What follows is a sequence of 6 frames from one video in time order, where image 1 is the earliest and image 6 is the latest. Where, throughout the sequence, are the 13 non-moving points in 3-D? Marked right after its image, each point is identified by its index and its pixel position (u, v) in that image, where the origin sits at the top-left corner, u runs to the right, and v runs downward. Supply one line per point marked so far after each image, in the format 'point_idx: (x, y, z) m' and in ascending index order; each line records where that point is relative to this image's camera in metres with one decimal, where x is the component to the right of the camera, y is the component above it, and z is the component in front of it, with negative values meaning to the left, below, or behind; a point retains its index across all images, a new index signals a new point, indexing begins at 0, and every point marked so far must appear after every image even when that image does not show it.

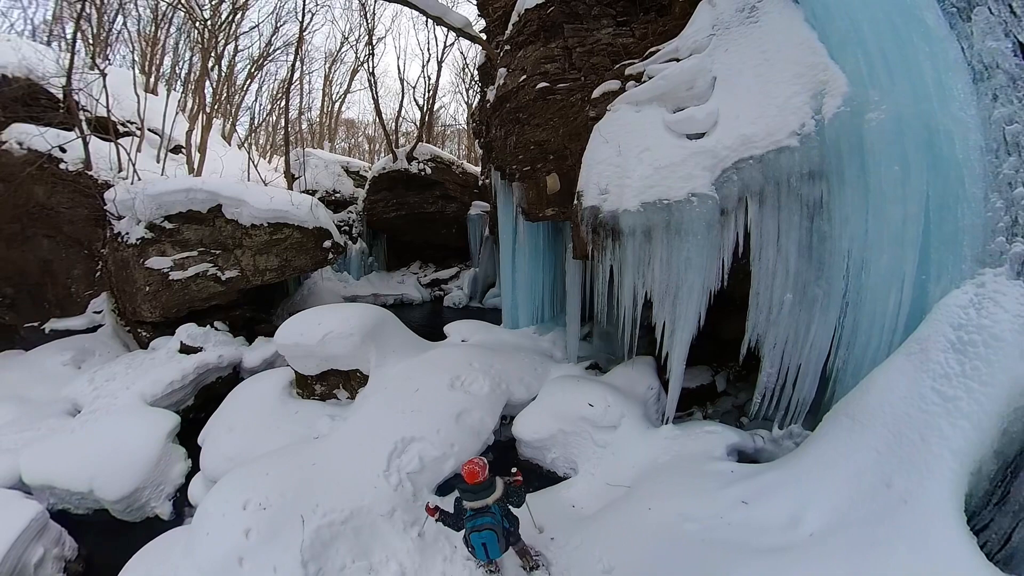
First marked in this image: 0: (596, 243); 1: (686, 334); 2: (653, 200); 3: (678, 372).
0: (+0.7, +0.5, +4.9) m
1: (+1.5, -0.4, +4.6) m
2: (+1.2, +0.8, +4.4) m
3: (+1.5, -0.8, +4.7) m
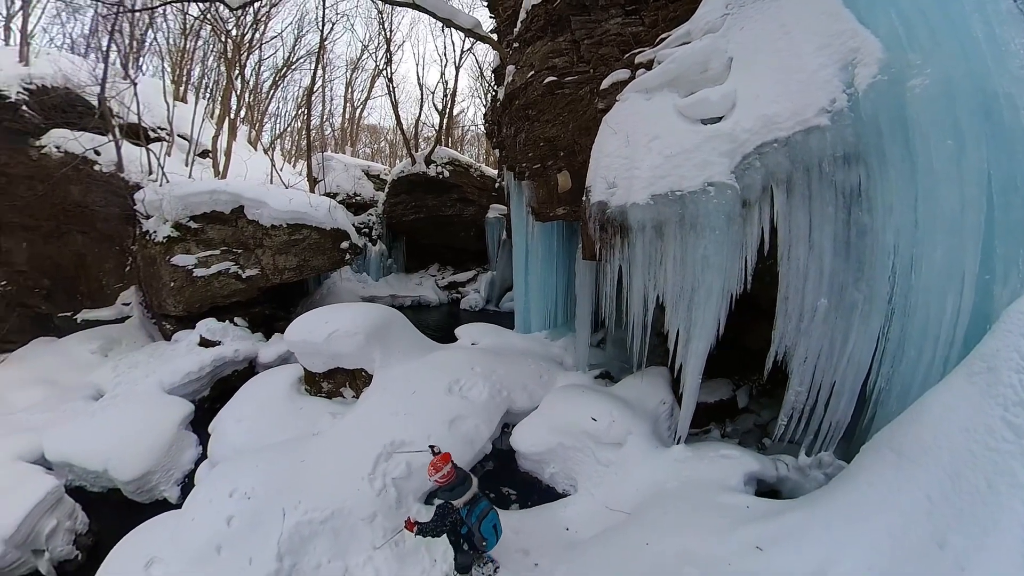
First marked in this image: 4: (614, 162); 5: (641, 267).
0: (+0.9, +0.4, +4.9) m
1: (+1.6, -0.5, +4.4) m
2: (+1.3, +0.7, +4.3) m
3: (+1.6, -0.9, +4.5) m
4: (+1.0, +1.1, +4.6) m
5: (+1.2, +0.2, +4.7) m
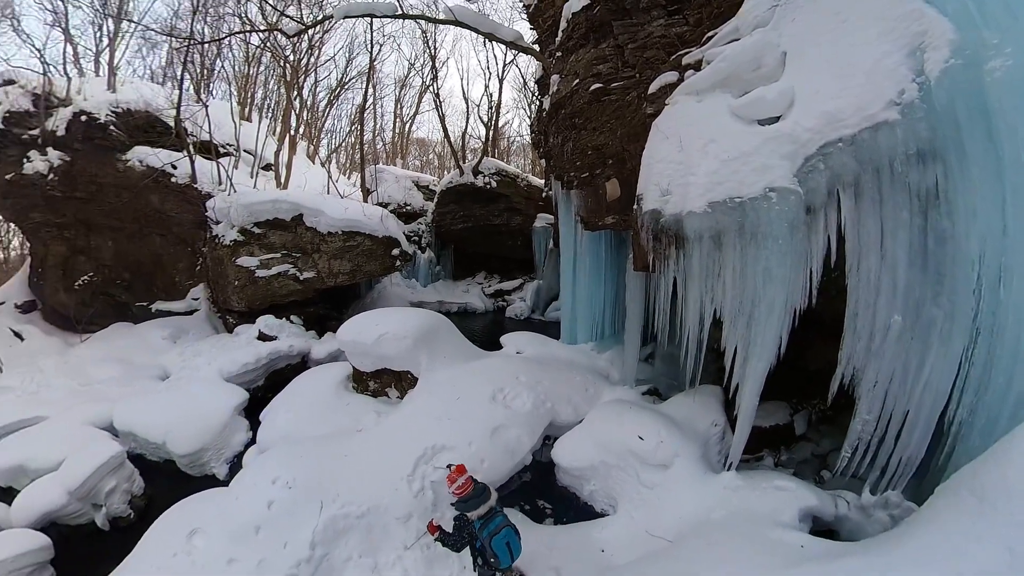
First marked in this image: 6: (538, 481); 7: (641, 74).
0: (+1.3, +0.3, +4.6) m
1: (+1.9, -0.6, +4.0) m
2: (+1.6, +0.7, +4.0) m
3: (+1.8, -1.0, +4.1) m
4: (+1.3, +1.0, +4.4) m
5: (+1.6, +0.1, +4.5) m
6: (+0.2, -1.7, +4.7) m
7: (+1.1, +1.8, +4.5) m
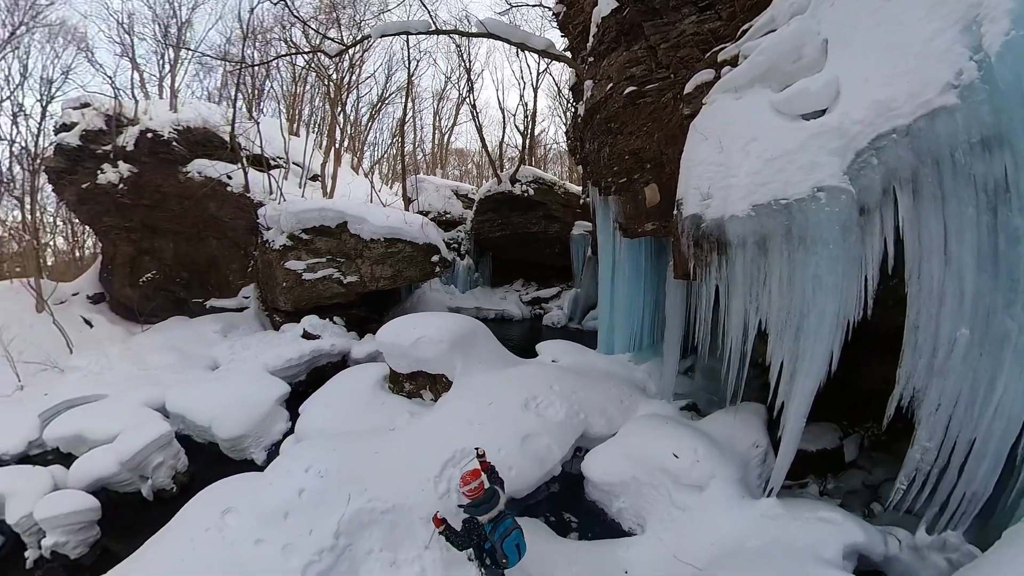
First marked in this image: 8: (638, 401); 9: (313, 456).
0: (+1.5, +0.2, +4.4) m
1: (+2.0, -0.6, +3.7) m
2: (+1.8, +0.6, +3.7) m
3: (+2.0, -1.0, +3.7) m
4: (+1.6, +0.9, +4.2) m
5: (+1.8, 0.0, +4.2) m
6: (+0.5, -1.8, +4.6) m
7: (+1.3, +1.8, +4.4) m
8: (+1.1, -1.0, +4.9) m
9: (-1.5, -1.3, +4.1) m
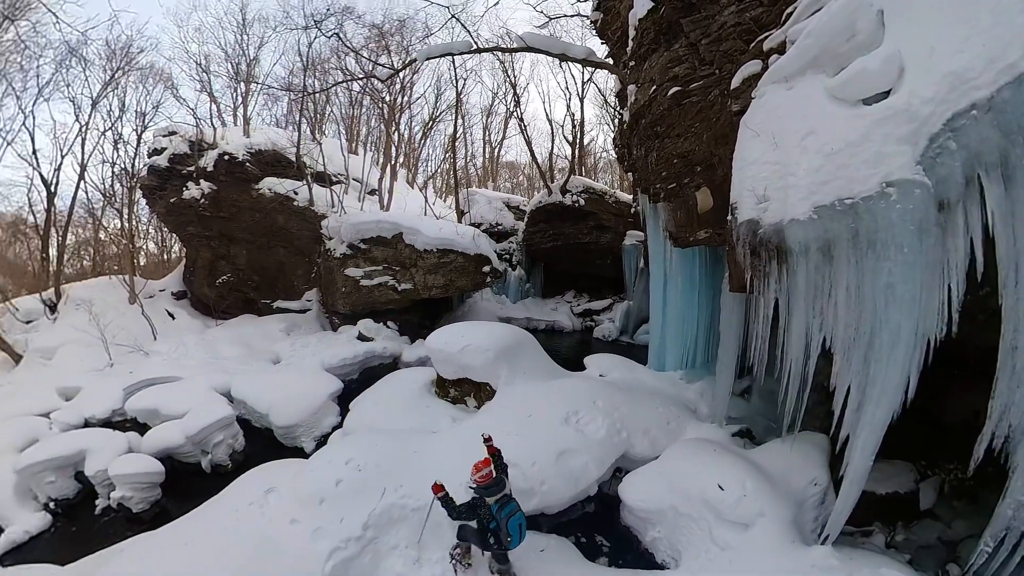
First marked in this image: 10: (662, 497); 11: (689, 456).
0: (+1.8, +0.2, +4.0) m
1: (+2.1, -0.7, +3.1) m
2: (+1.9, +0.5, +3.3) m
3: (+2.0, -1.1, +3.2) m
4: (+1.8, +0.8, +3.8) m
5: (+2.0, -0.1, +3.7) m
6: (+0.8, -1.8, +4.3) m
7: (+1.6, +1.7, +4.1) m
8: (+1.5, -1.2, +4.5) m
9: (-1.3, -1.3, +4.3) m
10: (+1.1, -1.5, +3.9) m
11: (+1.4, -1.3, +4.1) m
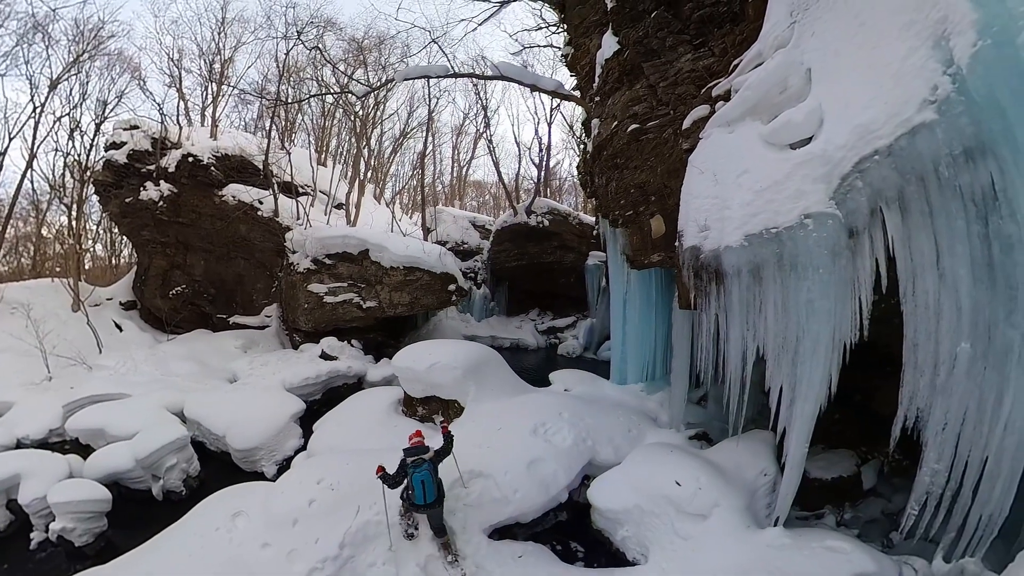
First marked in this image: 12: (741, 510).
0: (+1.6, 0.0, +4.4) m
1: (+2.1, -0.8, +3.6) m
2: (+1.8, +0.4, +3.8) m
3: (+2.0, -1.2, +3.6) m
4: (+1.6, +0.7, +4.3) m
5: (+1.8, -0.2, +4.2) m
6: (+0.5, -2.0, +4.4) m
7: (+1.4, +1.5, +4.6) m
8: (+1.2, -1.3, +4.8) m
9: (-1.5, -1.4, +4.1) m
10: (+0.9, -1.6, +4.1) m
11: (+1.2, -1.4, +4.4) m
12: (+1.6, -1.6, +3.7) m
